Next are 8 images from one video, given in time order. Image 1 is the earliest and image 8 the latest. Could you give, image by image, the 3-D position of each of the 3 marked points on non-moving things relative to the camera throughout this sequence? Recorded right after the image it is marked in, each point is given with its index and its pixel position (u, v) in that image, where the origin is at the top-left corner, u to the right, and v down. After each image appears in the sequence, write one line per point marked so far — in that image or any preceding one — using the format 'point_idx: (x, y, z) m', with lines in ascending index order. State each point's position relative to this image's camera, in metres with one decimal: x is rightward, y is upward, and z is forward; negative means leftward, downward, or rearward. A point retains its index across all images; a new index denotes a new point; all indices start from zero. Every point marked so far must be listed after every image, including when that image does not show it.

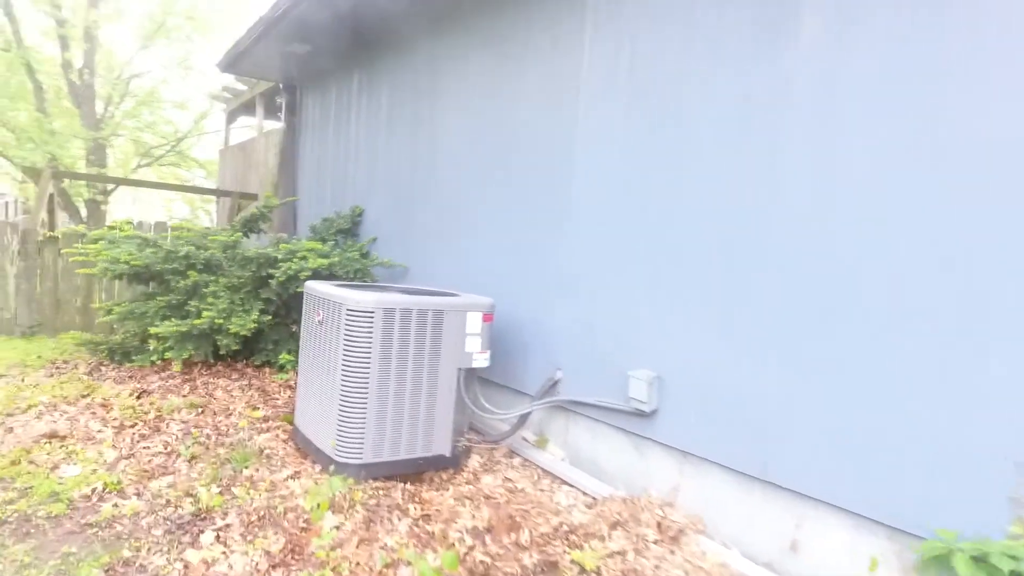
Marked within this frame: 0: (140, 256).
0: (-2.4, +0.2, +4.1) m
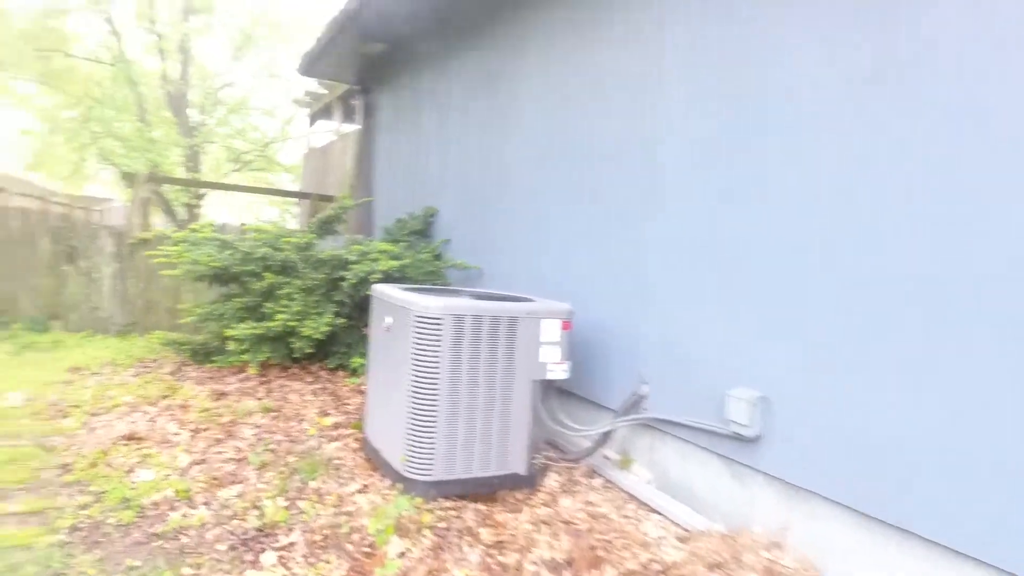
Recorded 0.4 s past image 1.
0: (-1.9, +0.2, +4.1) m
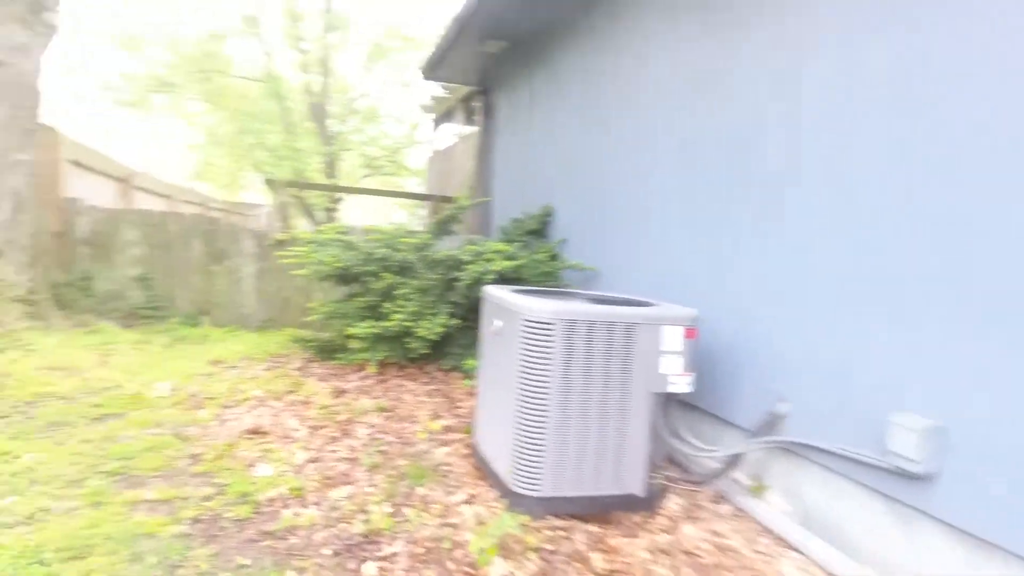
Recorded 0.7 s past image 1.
0: (-1.1, +0.2, +4.2) m
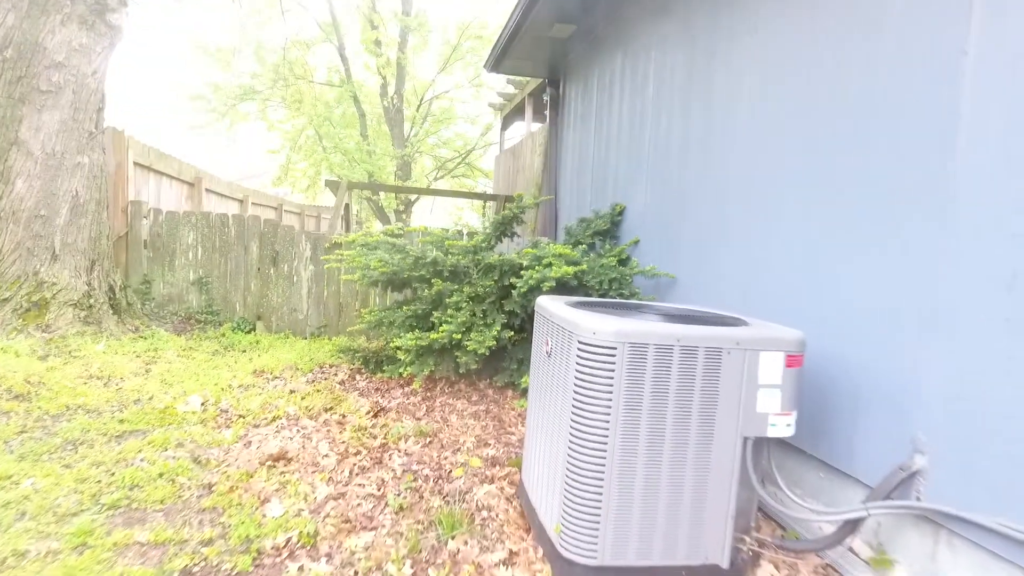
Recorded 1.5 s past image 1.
0: (-0.8, +0.1, +3.9) m
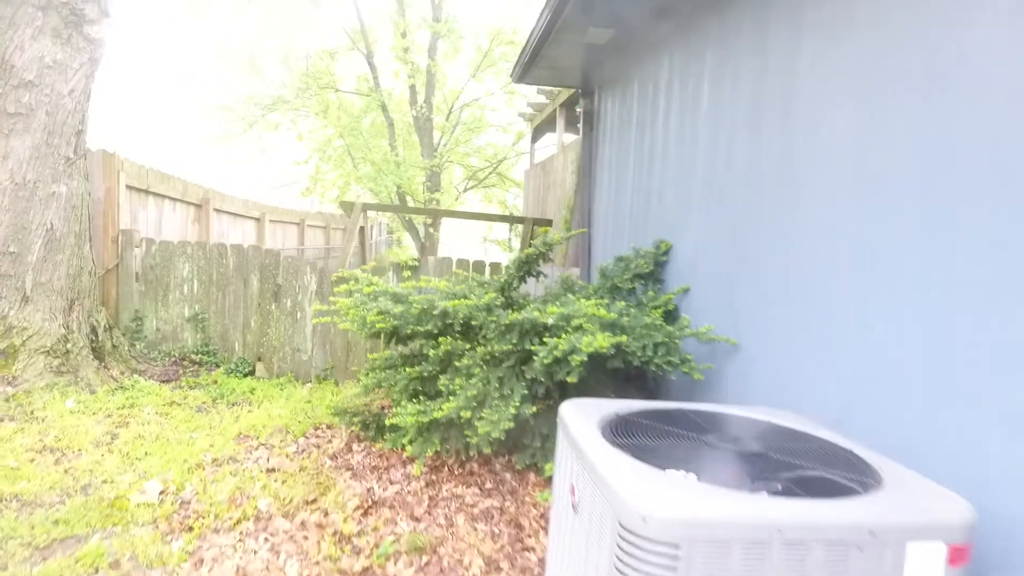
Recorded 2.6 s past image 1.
0: (-0.6, -0.1, +3.3) m
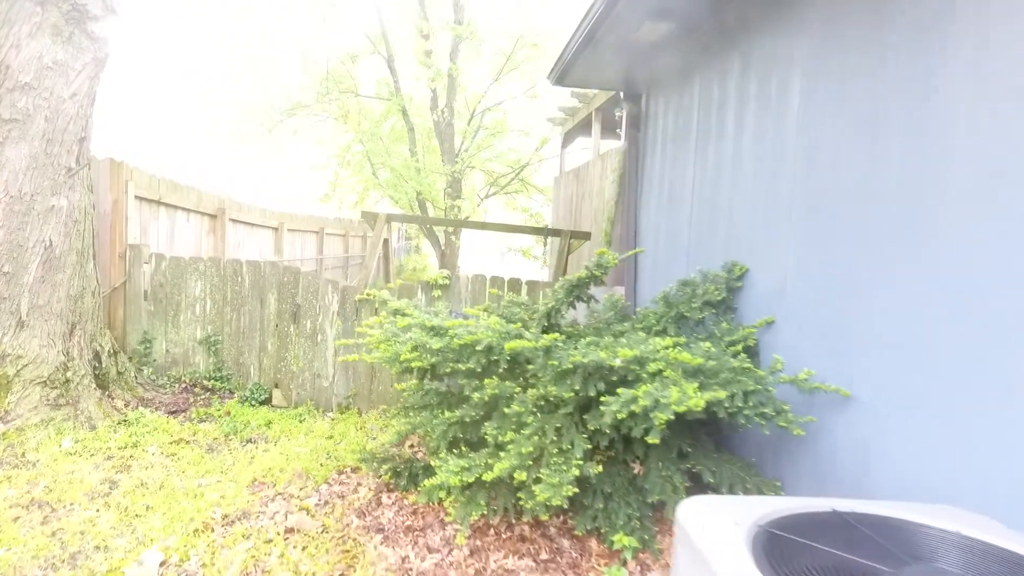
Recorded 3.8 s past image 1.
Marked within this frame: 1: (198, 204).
0: (-0.4, -0.3, +2.8) m
1: (-2.8, +0.8, +5.6) m
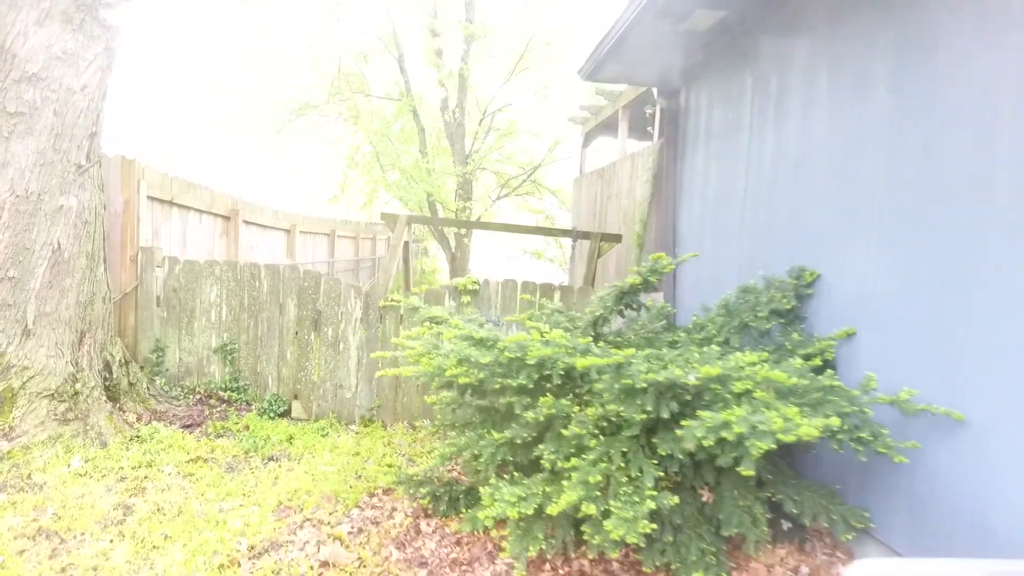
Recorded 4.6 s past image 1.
0: (-0.2, -0.3, +2.6) m
1: (-2.6, +0.7, +5.4) m
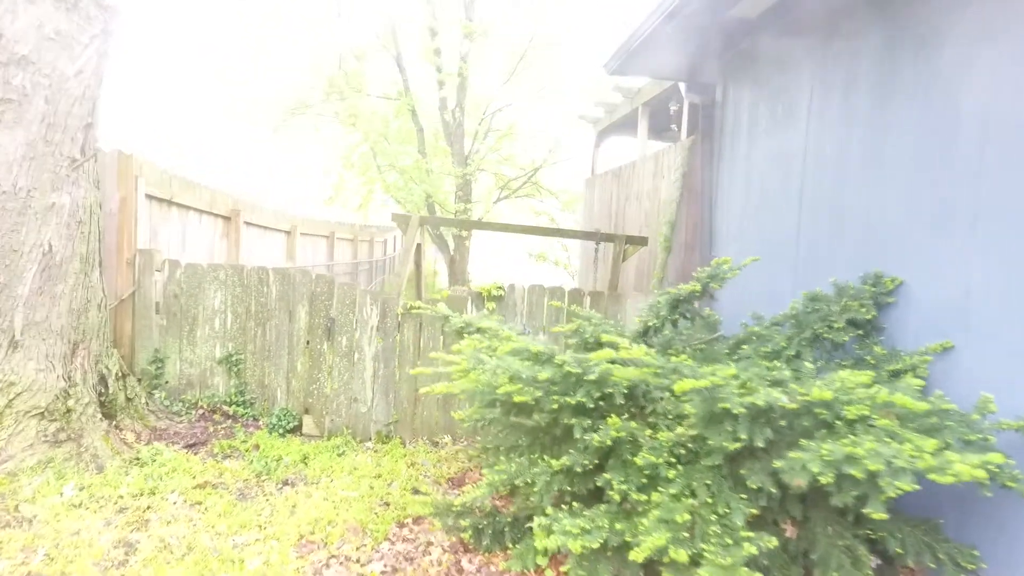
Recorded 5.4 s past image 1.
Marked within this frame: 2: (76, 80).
0: (+0.1, -0.4, +2.3) m
1: (-2.4, +0.7, +5.0) m
2: (-2.1, +1.0, +3.1) m
